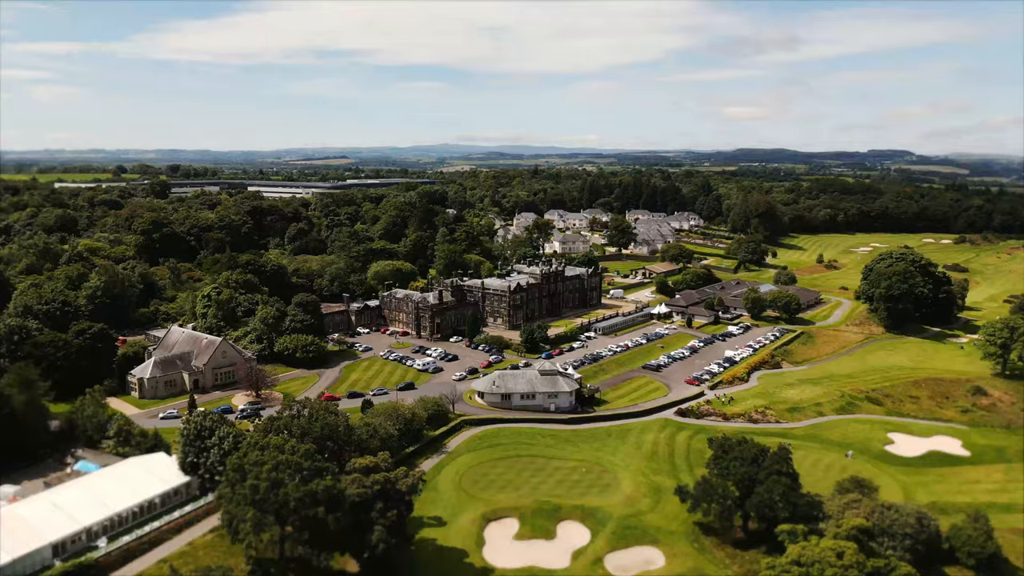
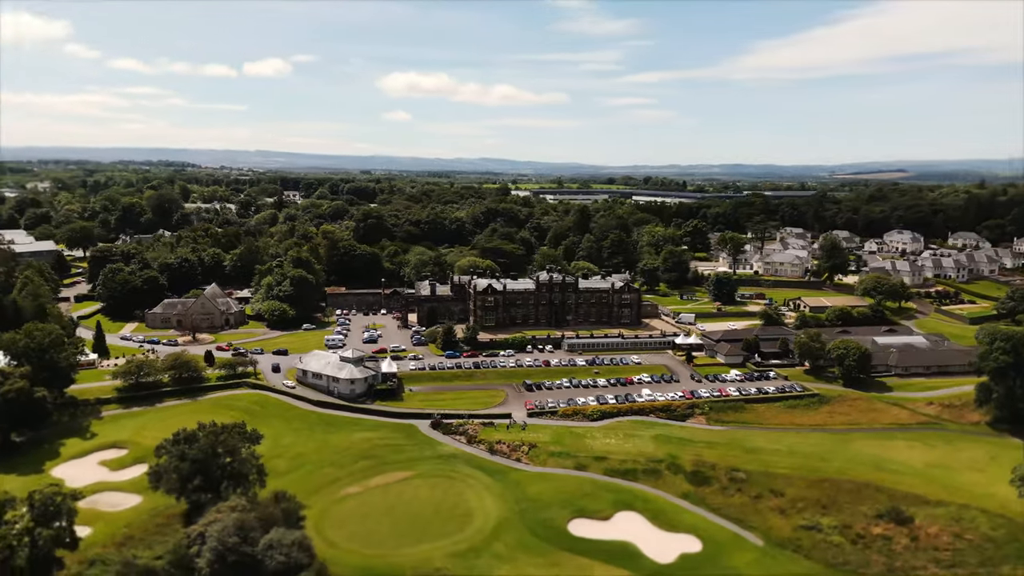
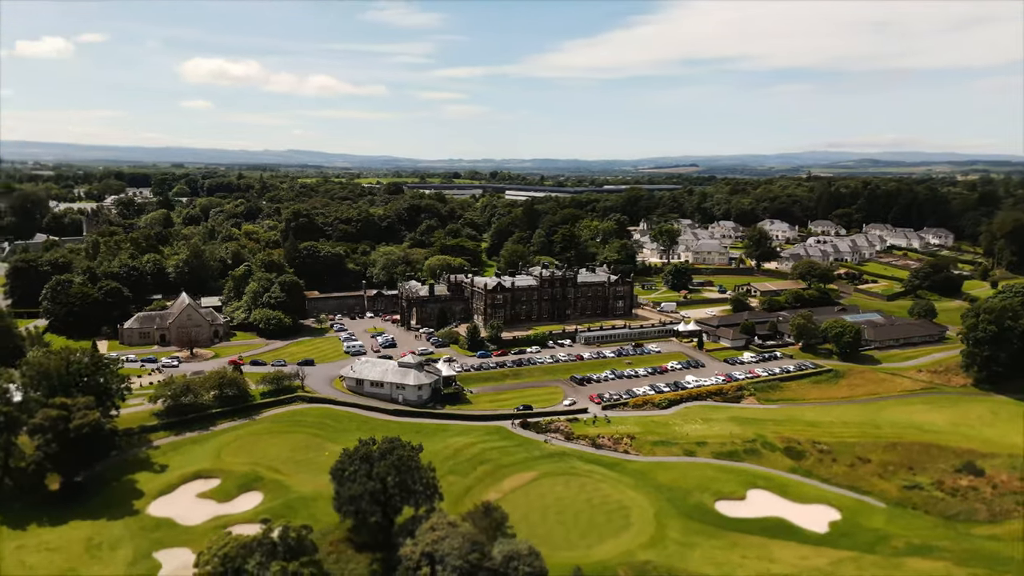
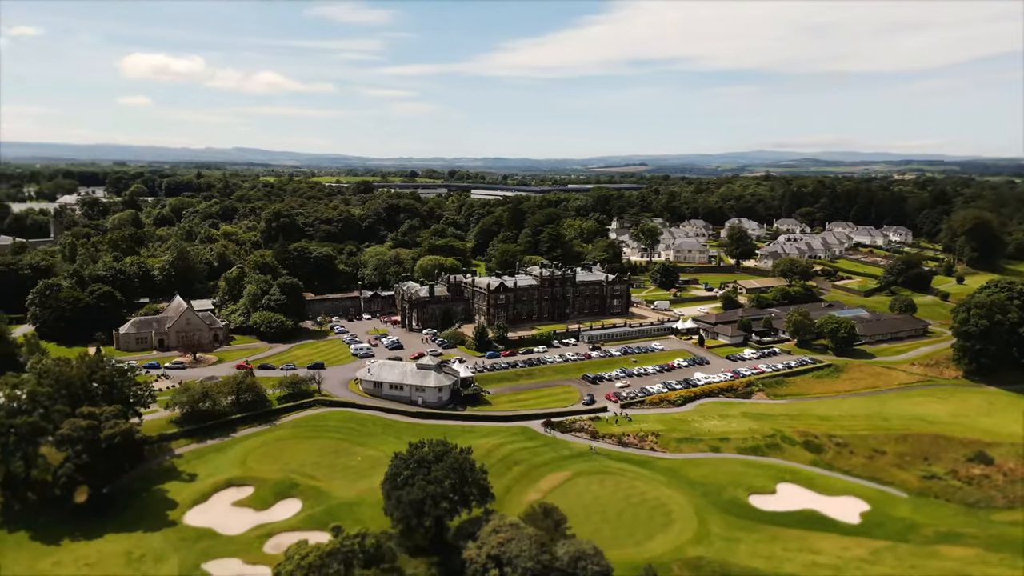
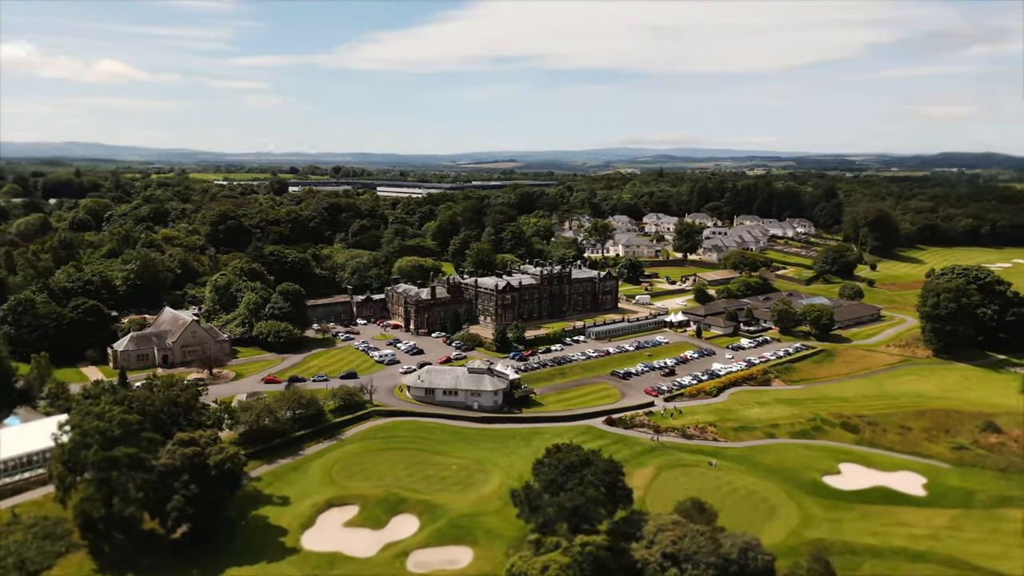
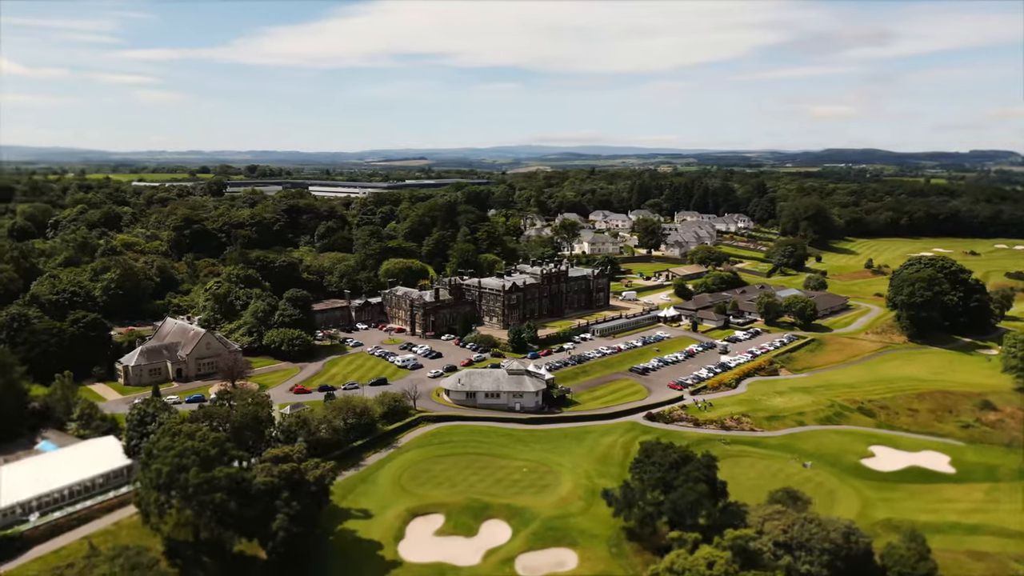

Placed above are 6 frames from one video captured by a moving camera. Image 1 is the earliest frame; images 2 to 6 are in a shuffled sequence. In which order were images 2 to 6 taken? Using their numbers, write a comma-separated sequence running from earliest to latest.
6, 5, 4, 3, 2
